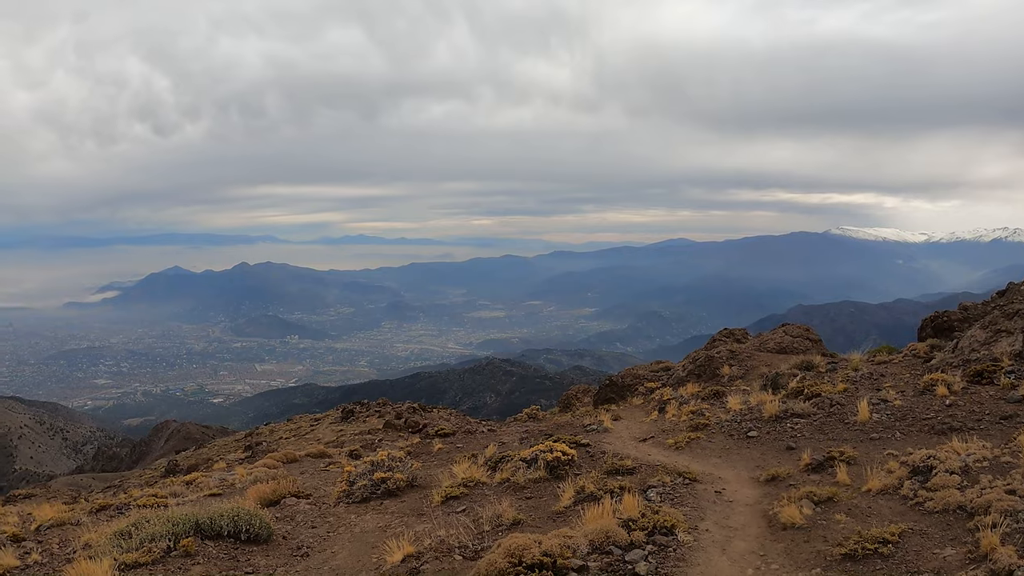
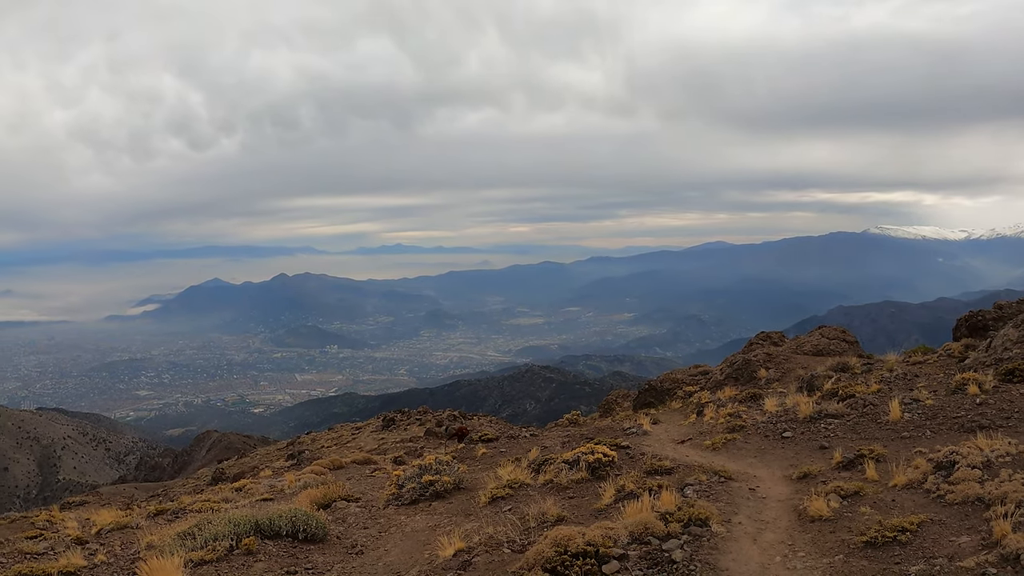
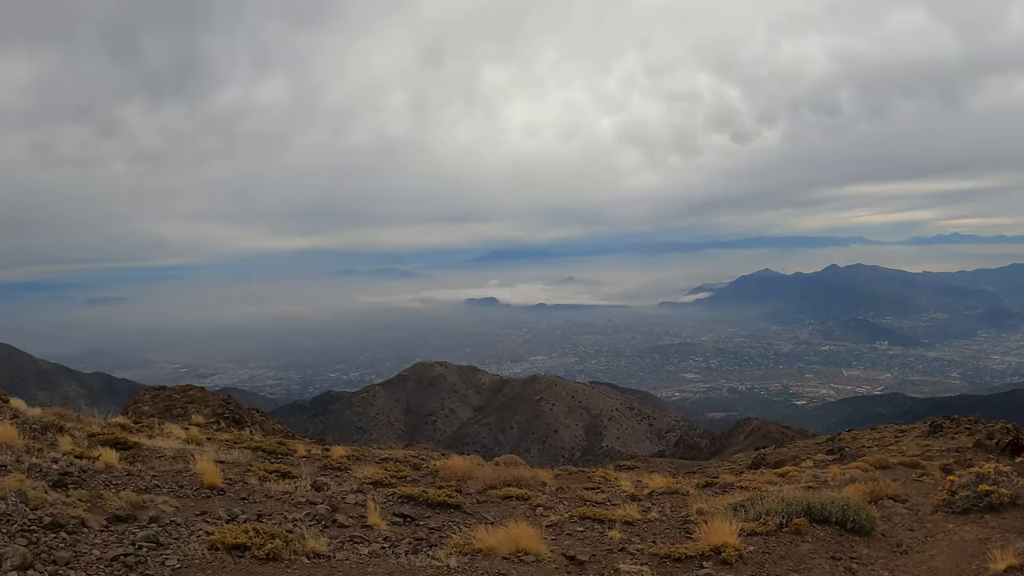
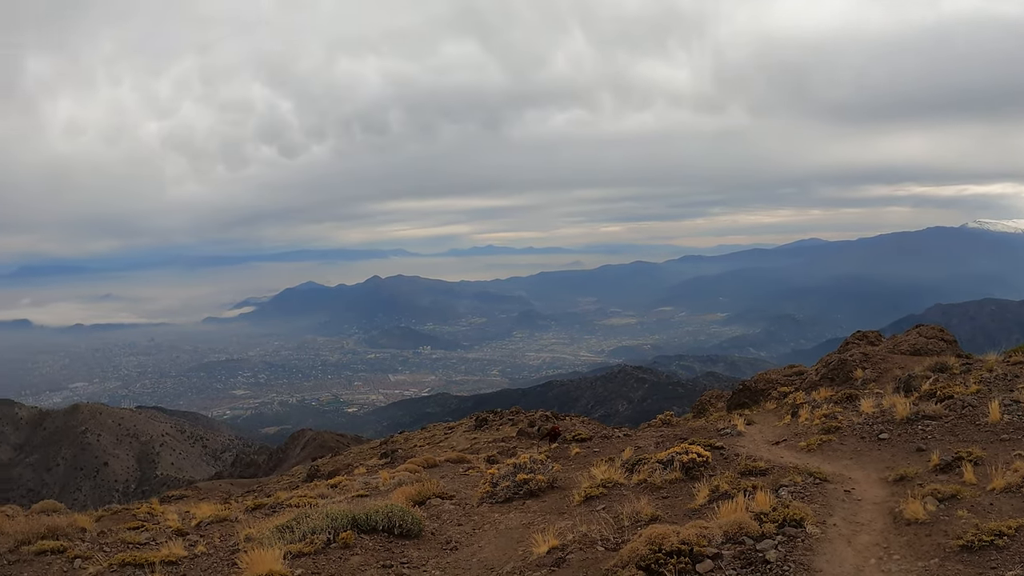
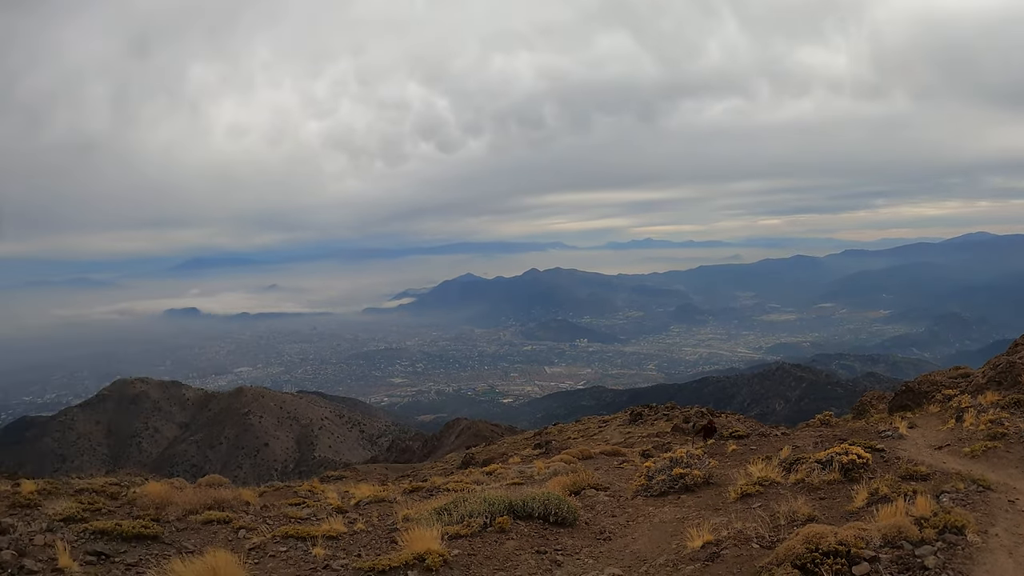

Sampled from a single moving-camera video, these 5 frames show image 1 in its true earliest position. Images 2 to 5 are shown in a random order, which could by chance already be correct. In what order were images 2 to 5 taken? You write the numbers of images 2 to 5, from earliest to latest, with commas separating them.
2, 4, 5, 3
